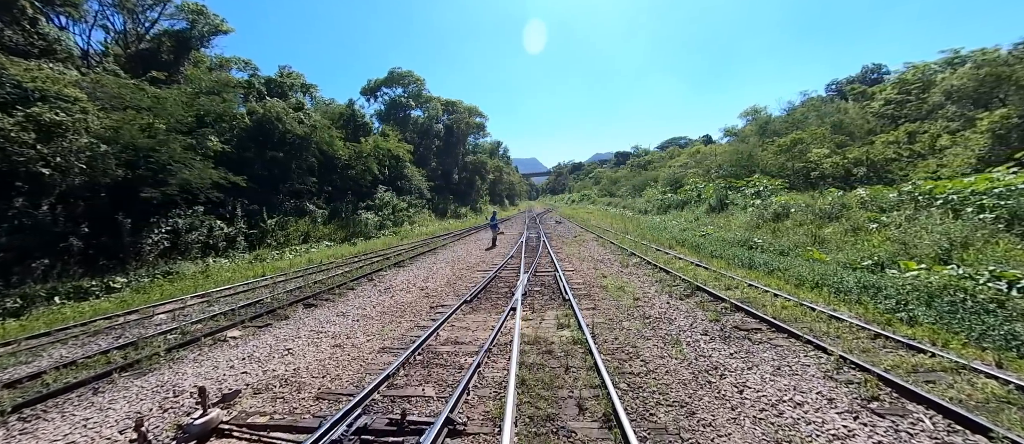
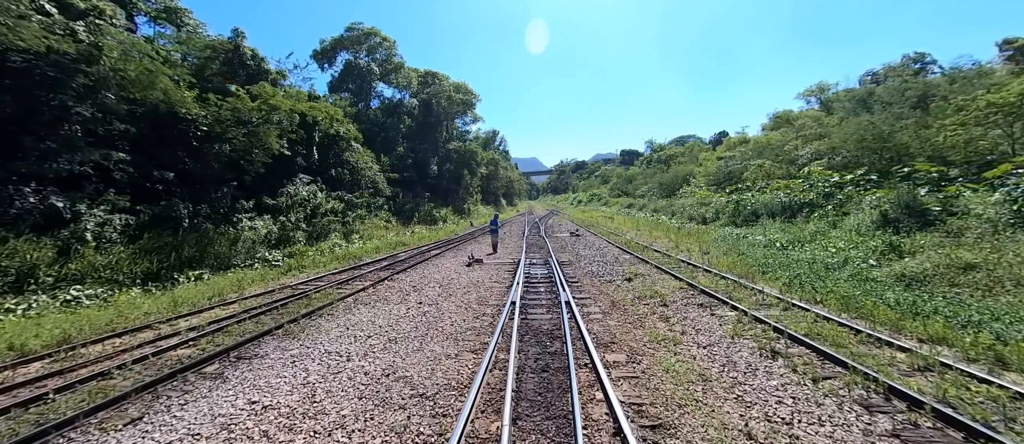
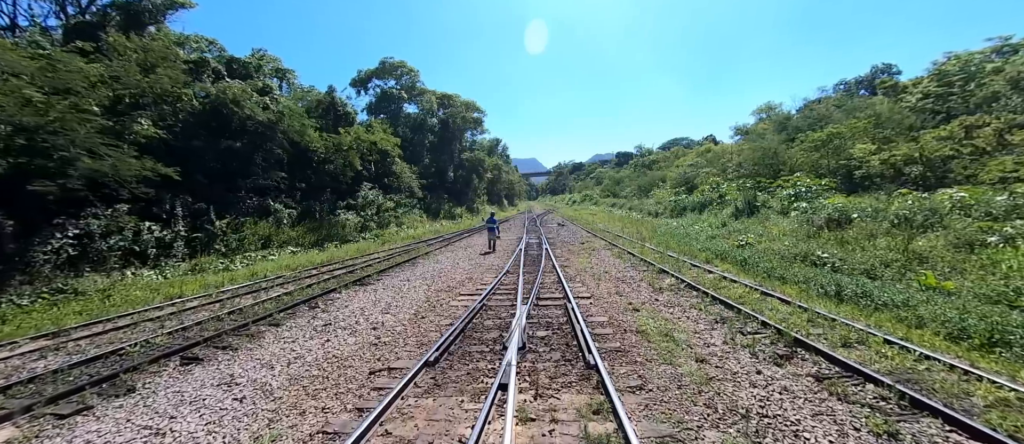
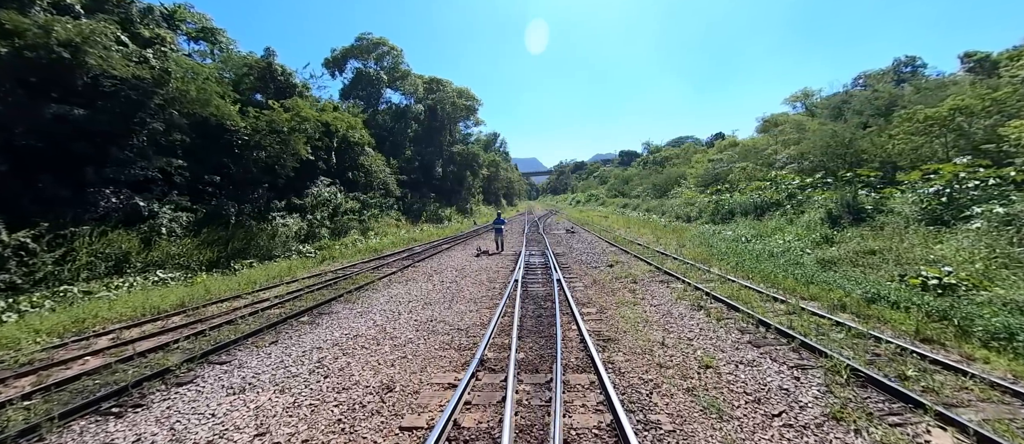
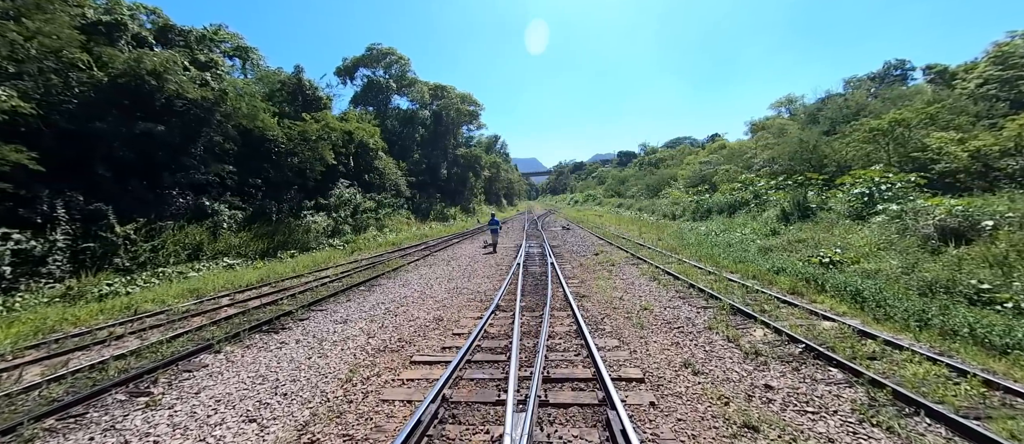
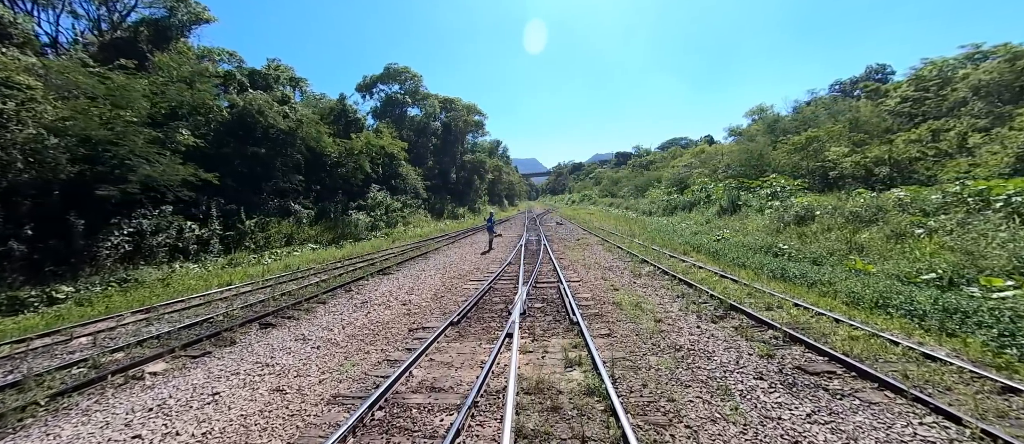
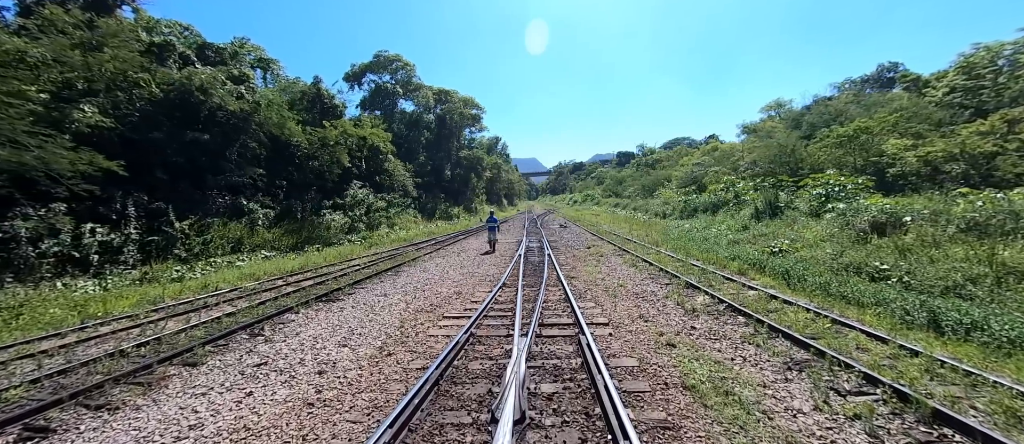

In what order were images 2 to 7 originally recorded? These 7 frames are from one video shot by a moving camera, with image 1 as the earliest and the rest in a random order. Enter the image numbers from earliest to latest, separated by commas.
6, 3, 7, 5, 4, 2
